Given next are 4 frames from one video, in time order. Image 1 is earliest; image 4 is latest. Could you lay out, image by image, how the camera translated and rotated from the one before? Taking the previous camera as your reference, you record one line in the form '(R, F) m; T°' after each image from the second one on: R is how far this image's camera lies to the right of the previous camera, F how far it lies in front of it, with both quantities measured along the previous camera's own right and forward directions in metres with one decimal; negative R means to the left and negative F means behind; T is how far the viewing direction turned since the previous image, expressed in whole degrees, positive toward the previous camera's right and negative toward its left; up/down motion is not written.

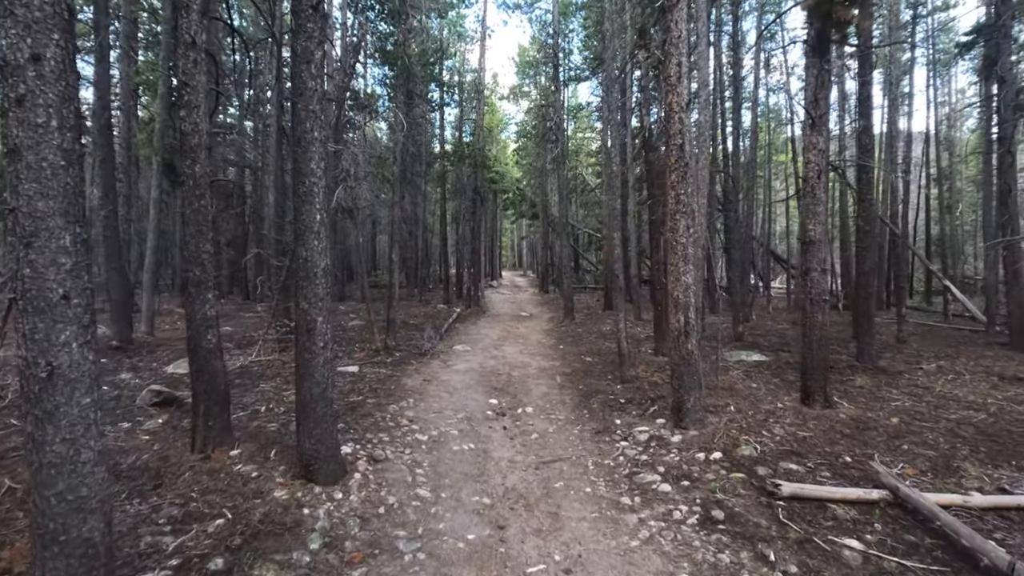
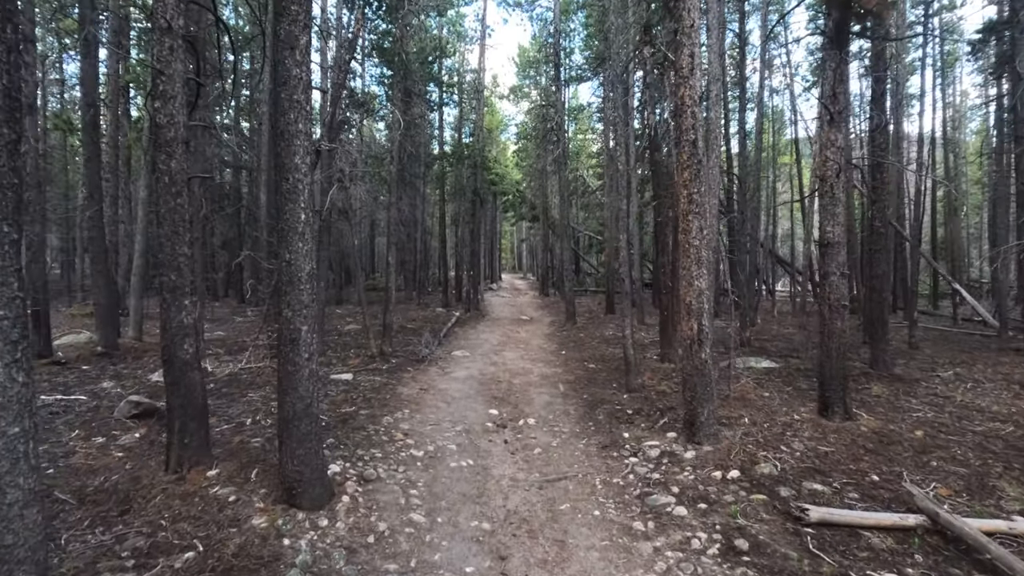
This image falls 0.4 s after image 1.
(0.0, +0.4) m; 0°
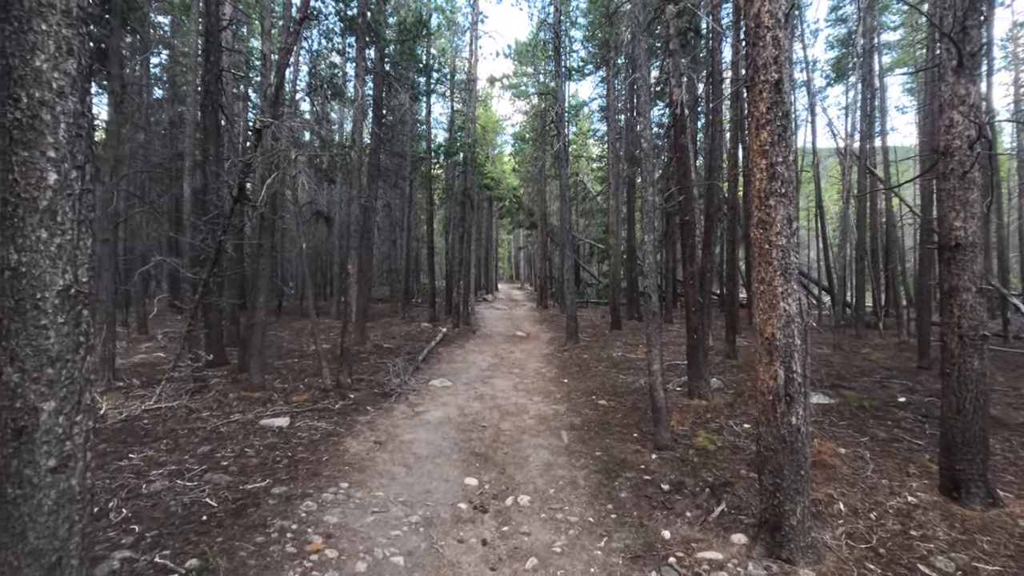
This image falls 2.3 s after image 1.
(+0.1, +2.1) m; 0°
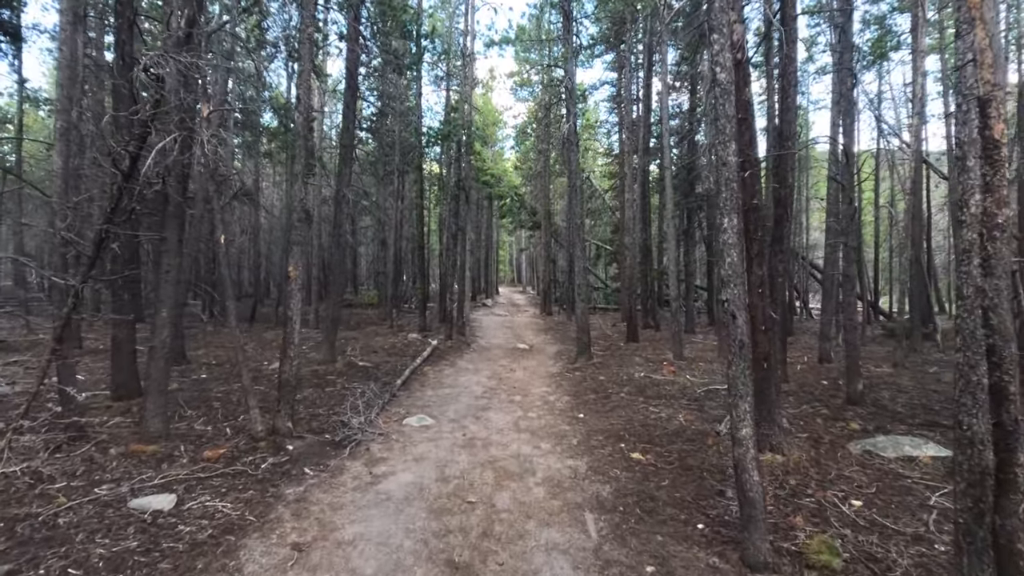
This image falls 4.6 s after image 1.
(0.0, +2.3) m; 0°
